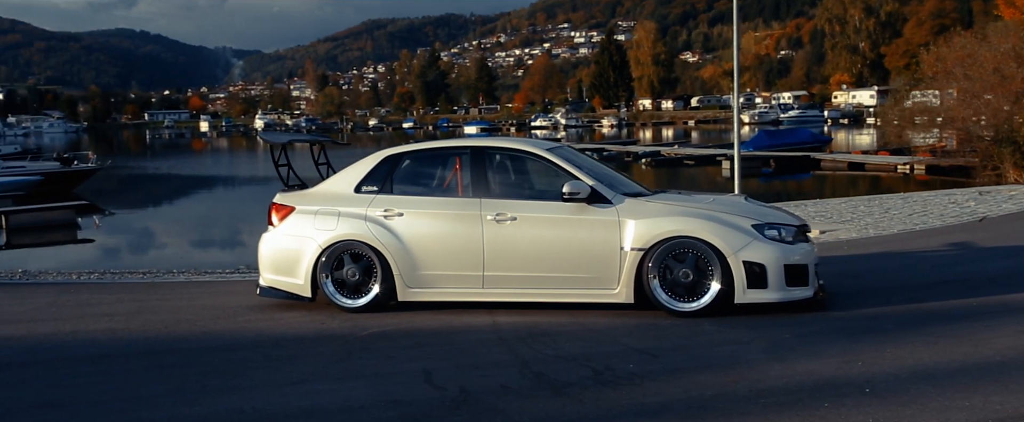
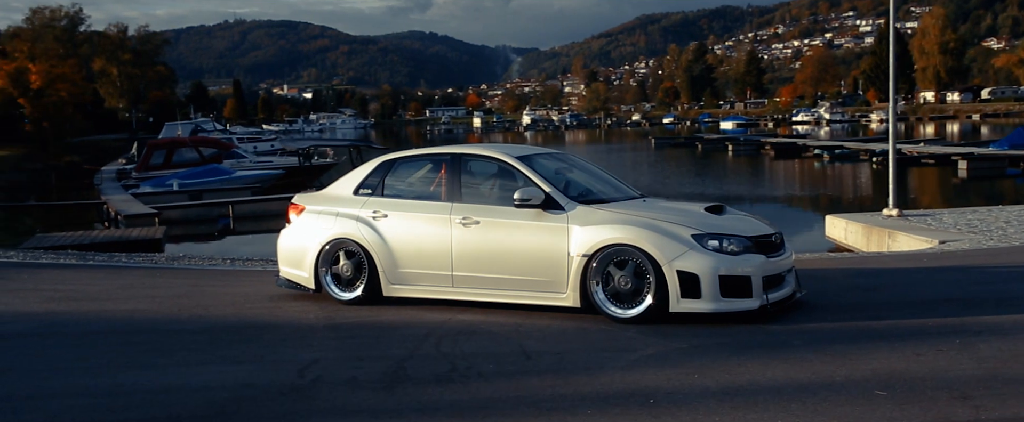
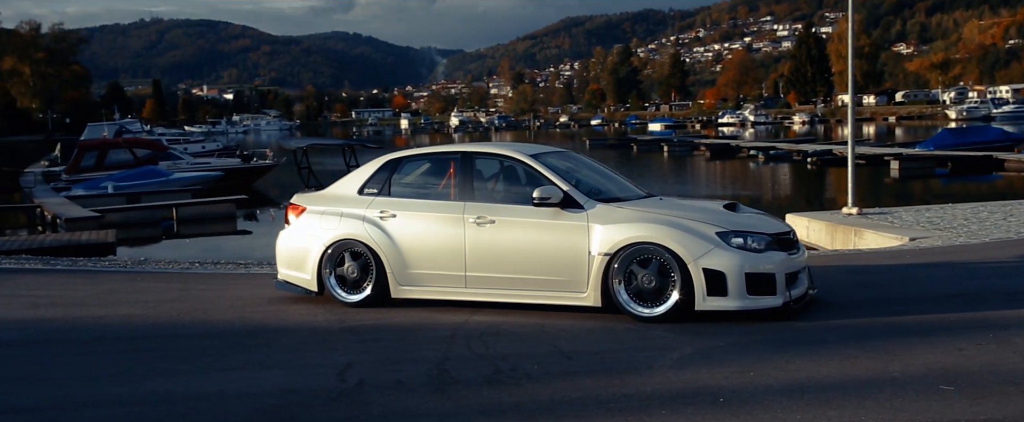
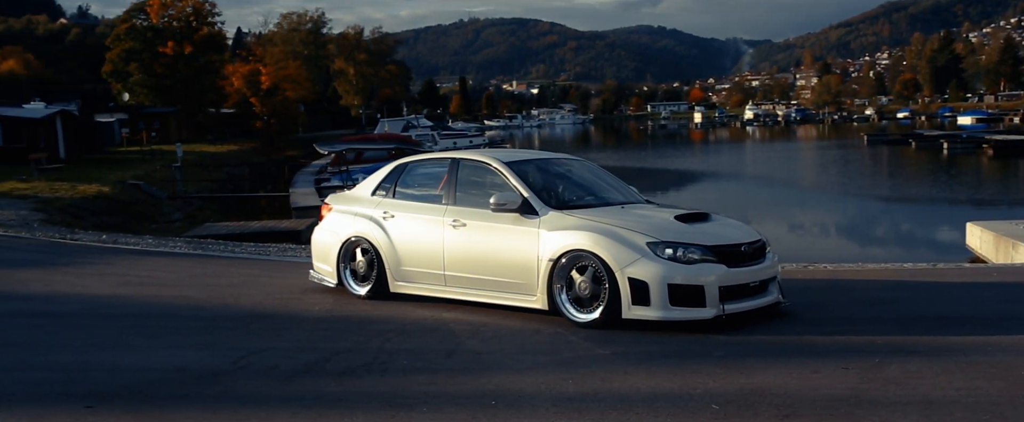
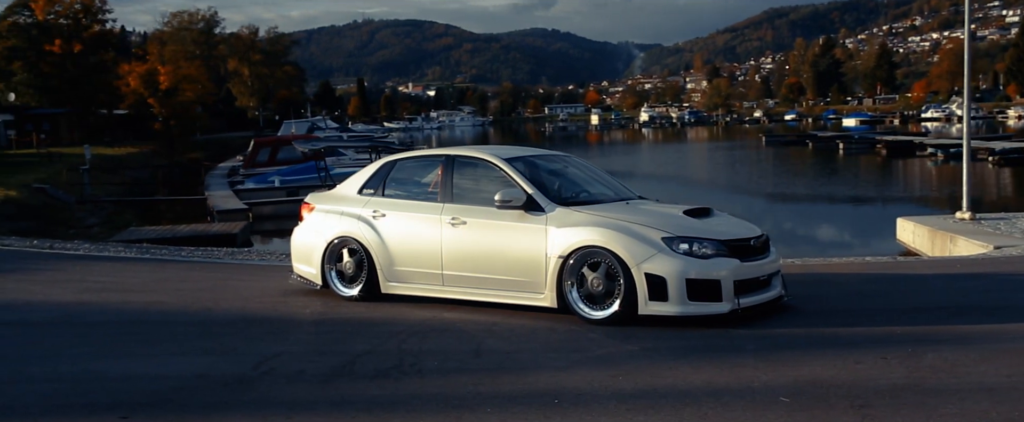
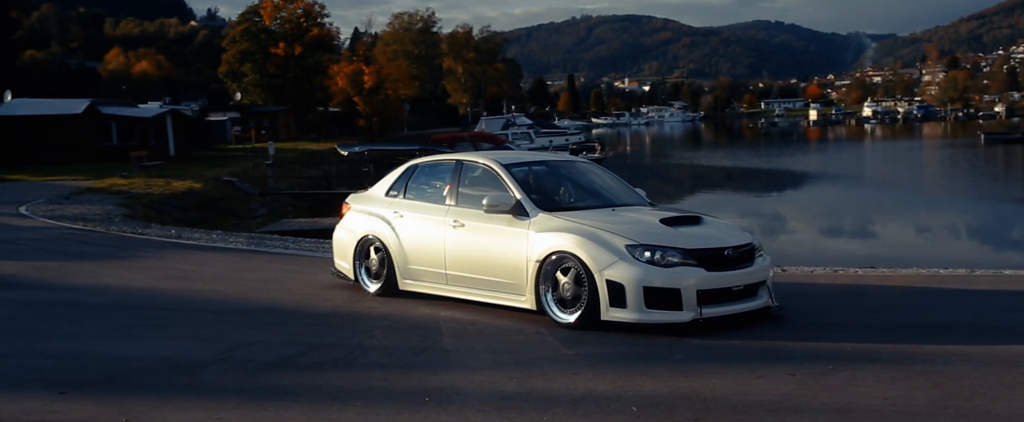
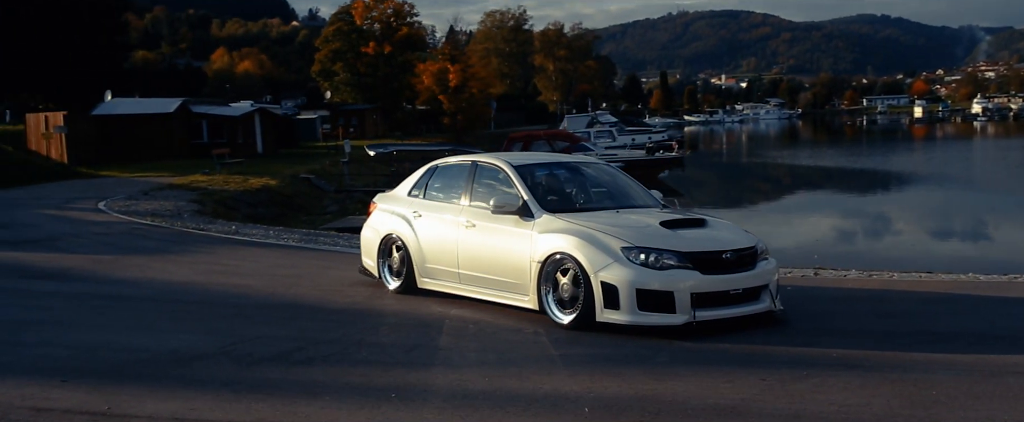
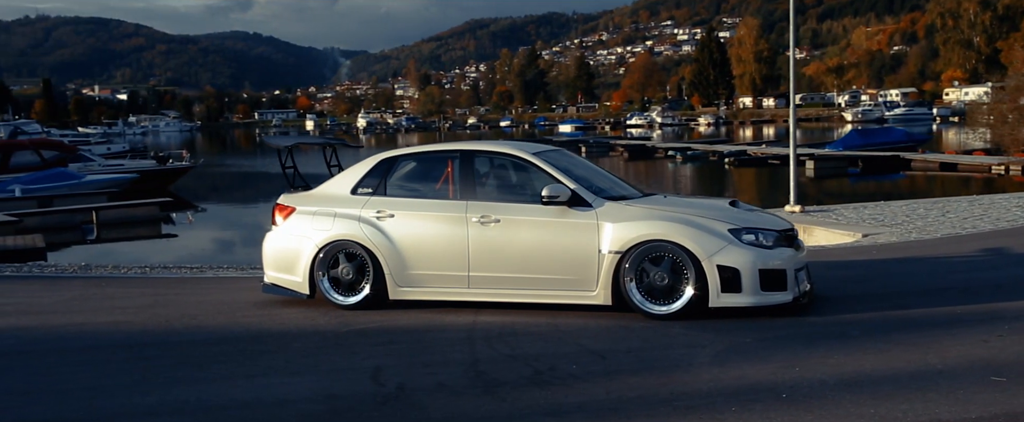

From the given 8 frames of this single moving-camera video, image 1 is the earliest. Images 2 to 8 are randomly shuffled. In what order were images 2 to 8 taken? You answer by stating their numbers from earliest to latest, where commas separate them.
8, 3, 2, 5, 4, 6, 7
